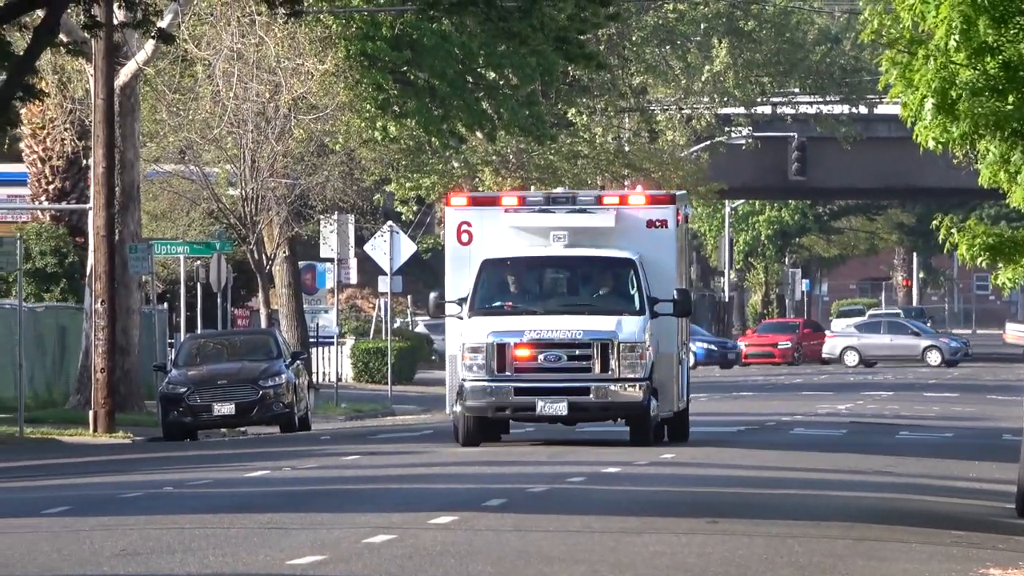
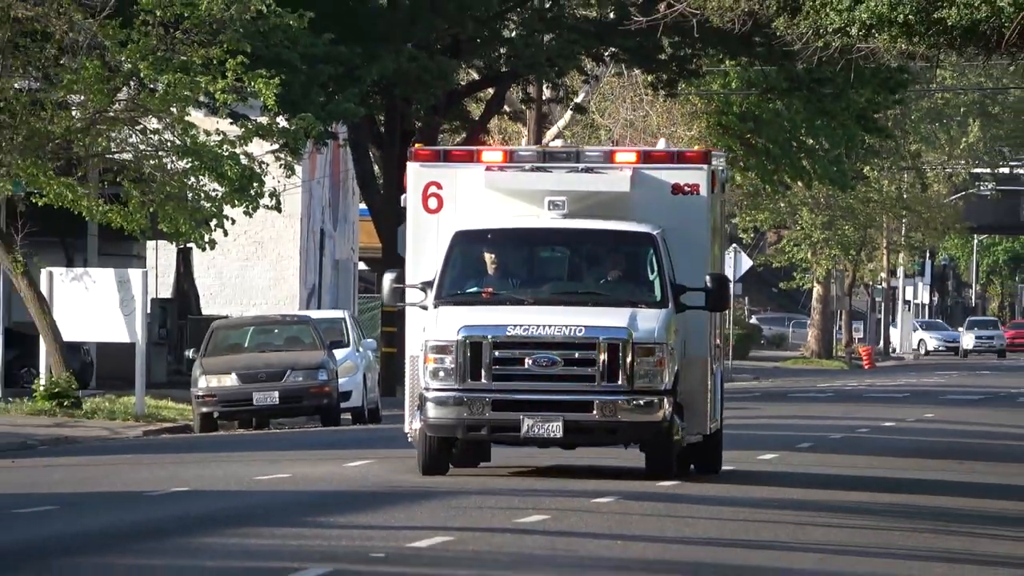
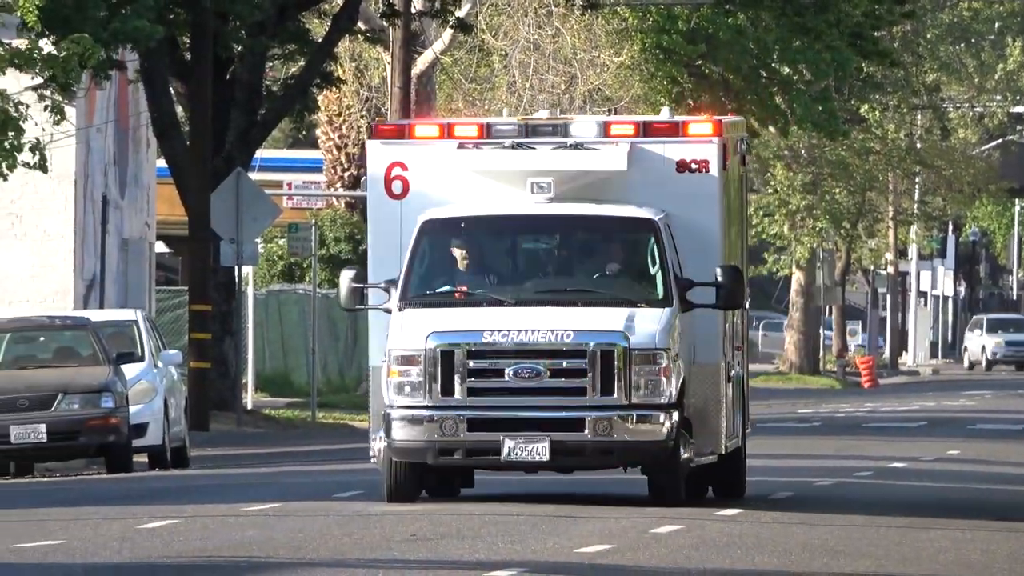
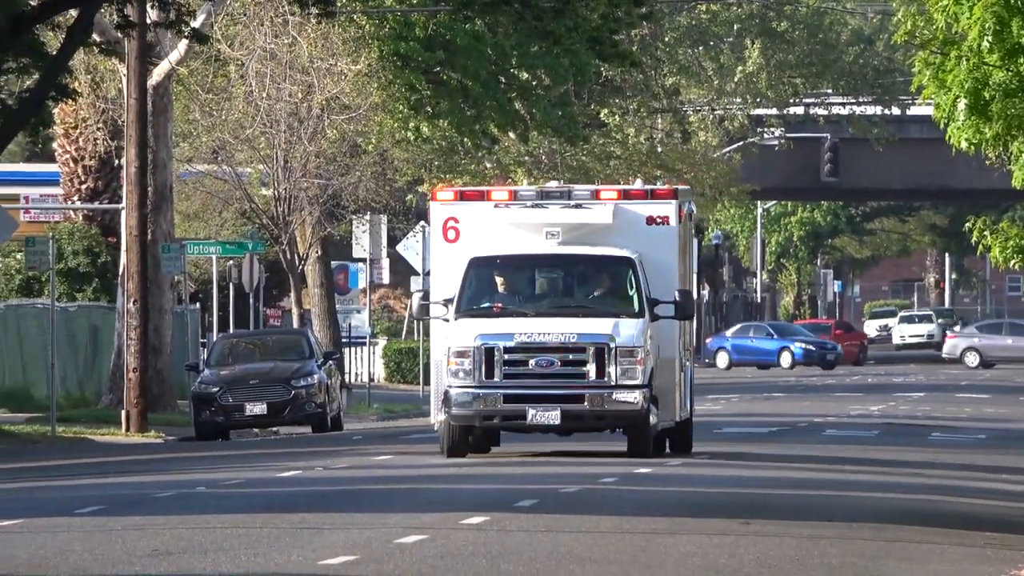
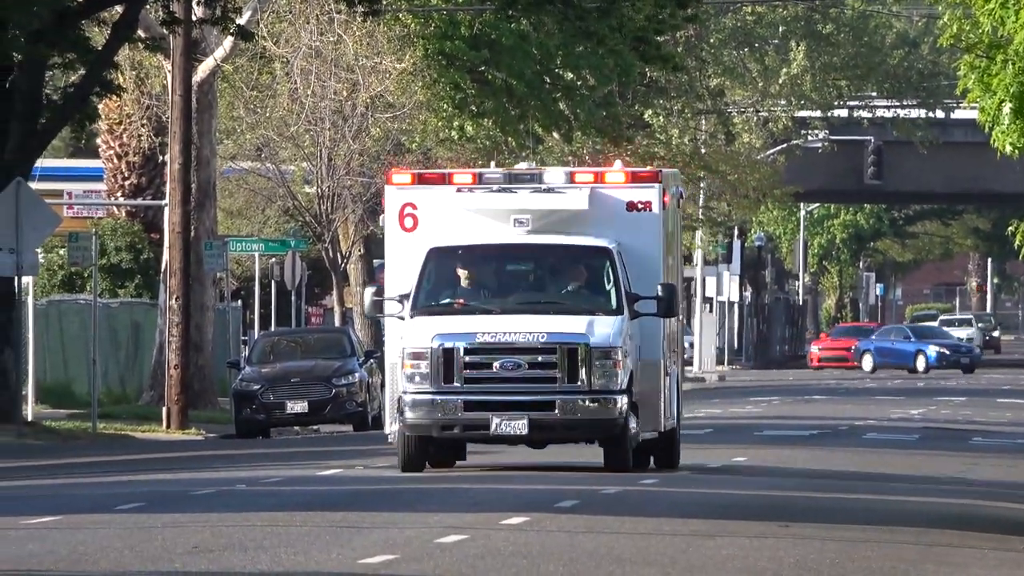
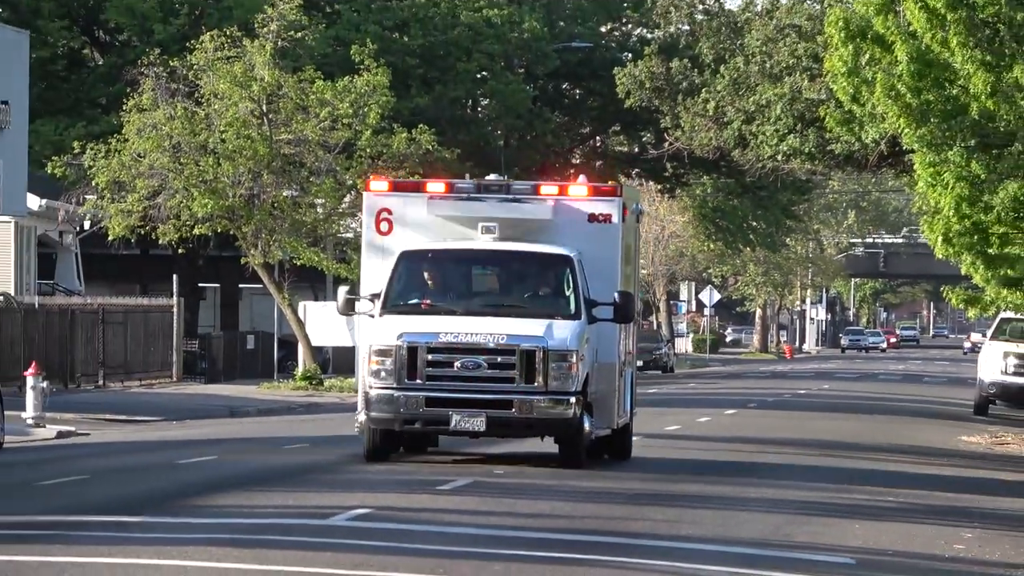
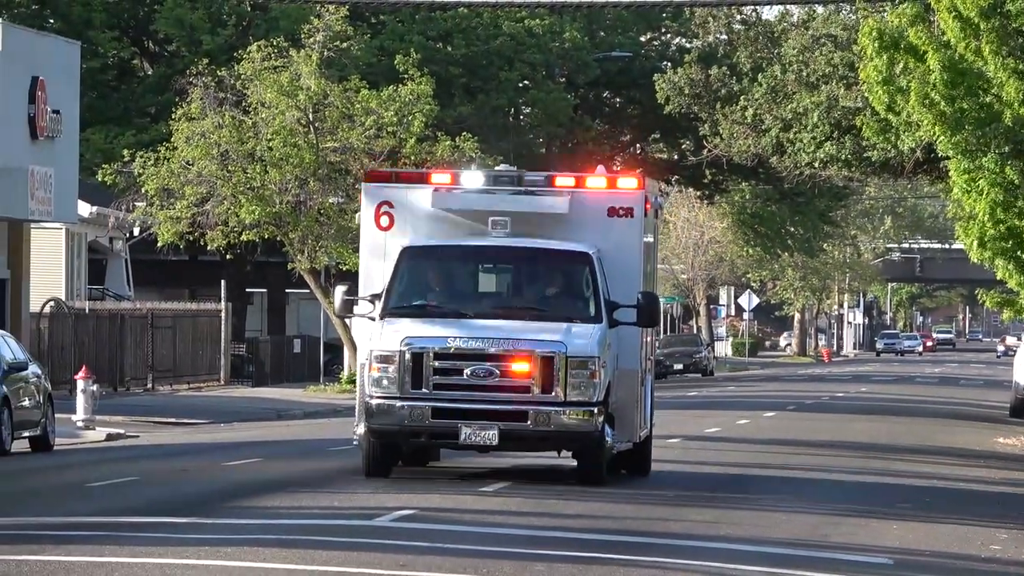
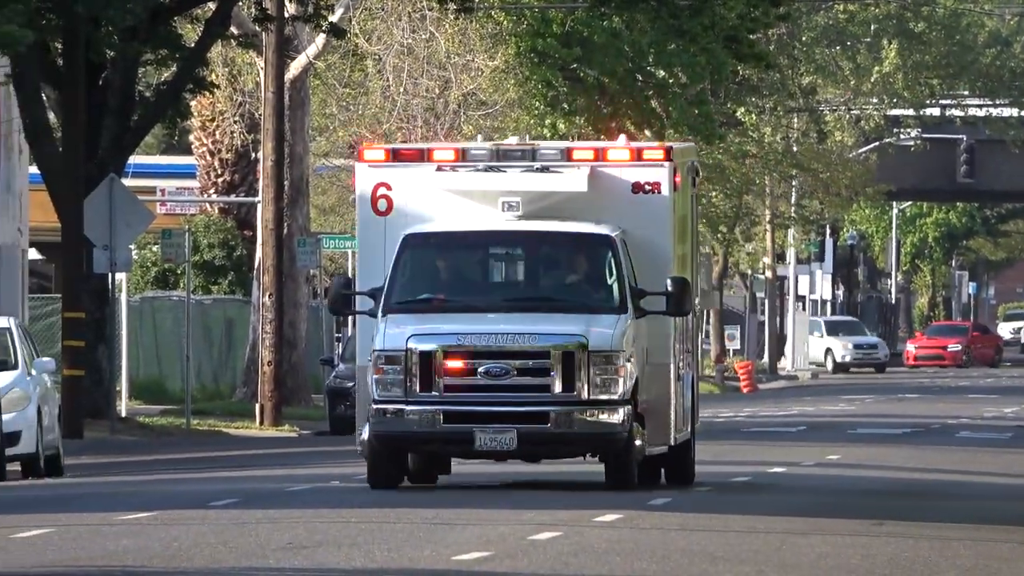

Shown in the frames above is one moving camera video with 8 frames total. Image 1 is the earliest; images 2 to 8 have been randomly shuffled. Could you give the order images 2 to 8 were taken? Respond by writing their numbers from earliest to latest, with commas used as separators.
4, 5, 8, 3, 2, 6, 7
